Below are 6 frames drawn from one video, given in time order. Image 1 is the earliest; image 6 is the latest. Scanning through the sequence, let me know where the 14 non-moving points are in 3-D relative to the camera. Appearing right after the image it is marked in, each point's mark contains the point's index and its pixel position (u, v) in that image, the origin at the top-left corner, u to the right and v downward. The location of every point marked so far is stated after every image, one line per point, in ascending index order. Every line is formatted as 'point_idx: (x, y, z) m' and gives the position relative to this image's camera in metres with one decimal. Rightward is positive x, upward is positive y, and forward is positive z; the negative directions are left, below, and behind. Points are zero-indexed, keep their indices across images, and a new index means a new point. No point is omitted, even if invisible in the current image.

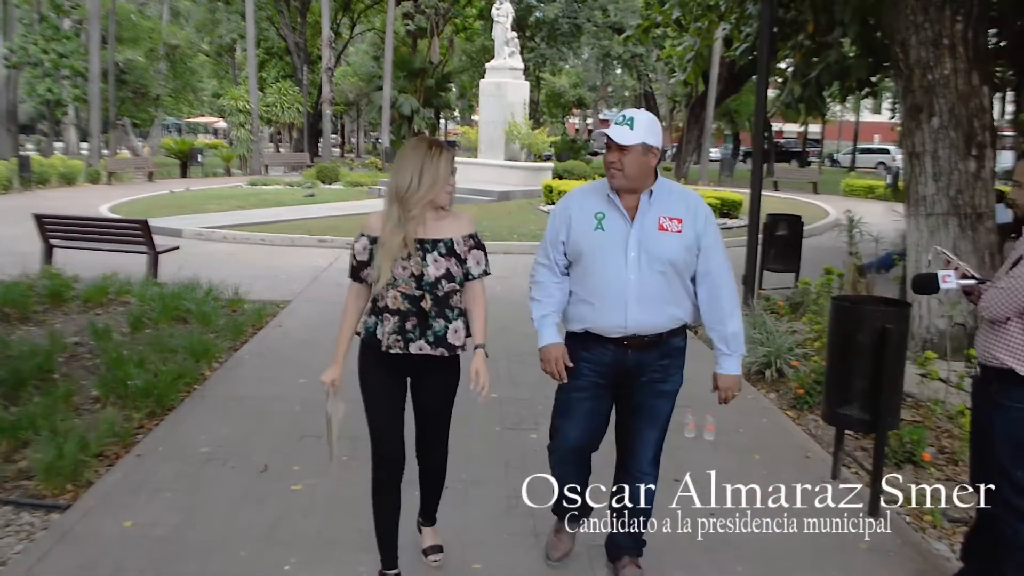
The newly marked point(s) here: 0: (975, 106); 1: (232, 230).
0: (+3.3, +1.3, +7.0) m
1: (-4.1, +0.8, +14.0) m
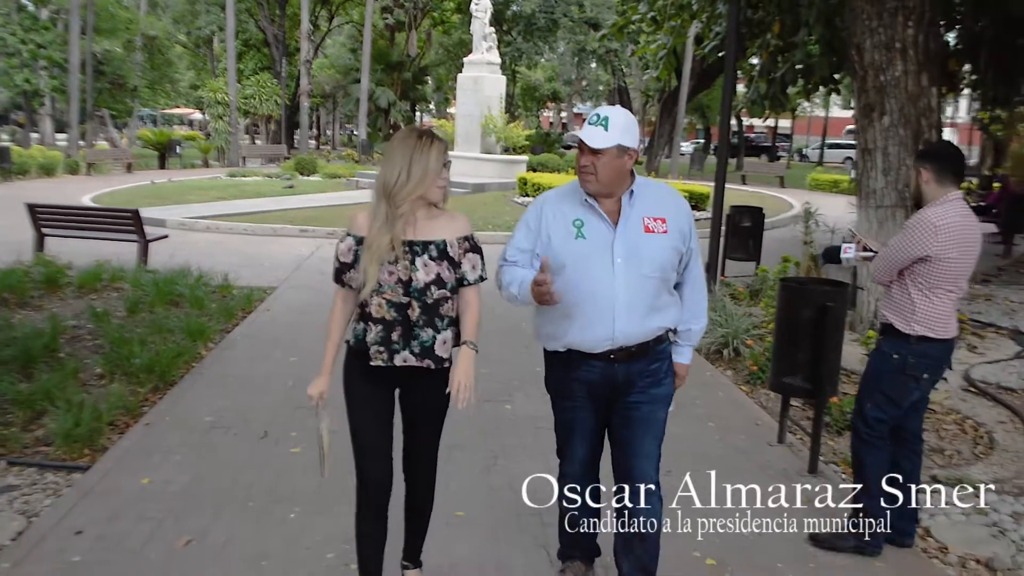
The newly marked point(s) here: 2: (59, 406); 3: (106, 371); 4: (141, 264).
0: (+3.2, +1.4, +7.6) m
1: (-4.4, +1.0, +14.4) m
2: (-2.5, -0.6, +5.4) m
3: (-2.6, -0.5, +6.3) m
4: (-3.8, +0.2, +9.9) m
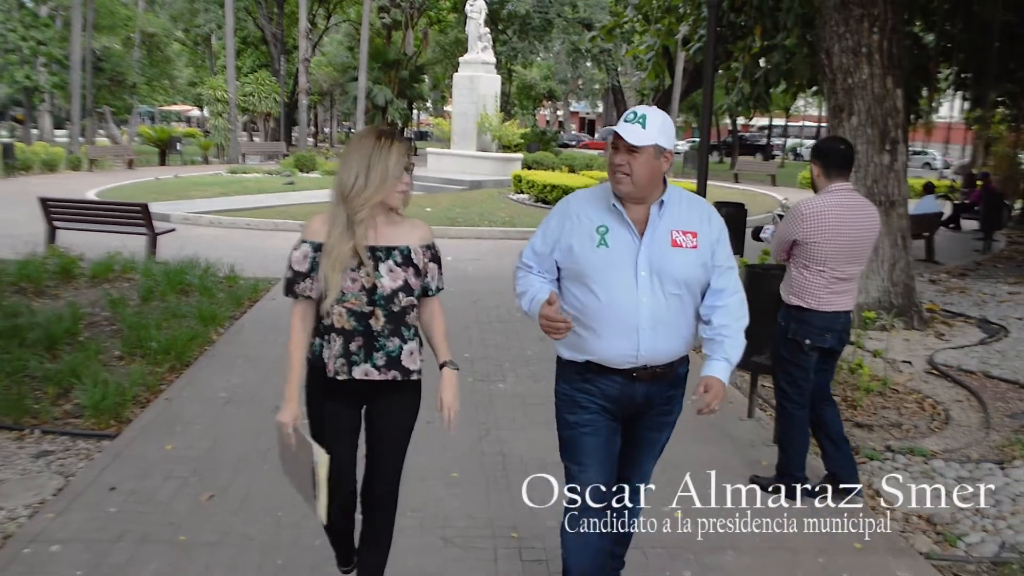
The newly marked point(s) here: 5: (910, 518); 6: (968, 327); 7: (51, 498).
0: (+3.1, +1.5, +8.0) m
1: (-4.5, +1.1, +14.9) m
2: (-2.6, -0.6, +5.9) m
3: (-2.6, -0.4, +6.7) m
4: (-3.8, +0.3, +10.4) m
5: (+1.8, -1.1, +4.5) m
6: (+4.1, -0.3, +8.8) m
7: (-2.1, -0.9, +4.4) m
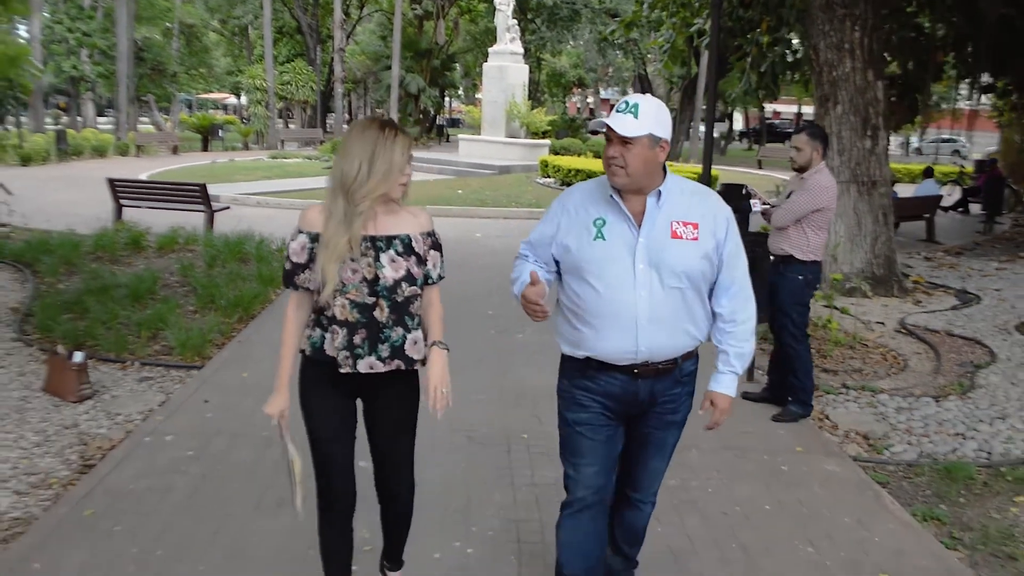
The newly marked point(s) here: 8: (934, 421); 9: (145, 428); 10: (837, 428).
0: (+3.3, +1.8, +9.0) m
1: (-4.1, +1.5, +16.0) m
2: (-2.5, -0.3, +7.0) m
3: (-2.5, -0.1, +7.8) m
4: (-3.6, +0.7, +11.5) m
5: (+1.9, -0.8, +5.5) m
6: (+4.3, -0.1, +9.7) m
7: (-2.0, -0.7, +5.5) m
8: (+2.5, -0.8, +5.8) m
9: (-1.9, -0.7, +5.1) m
10: (+1.9, -0.8, +5.6) m
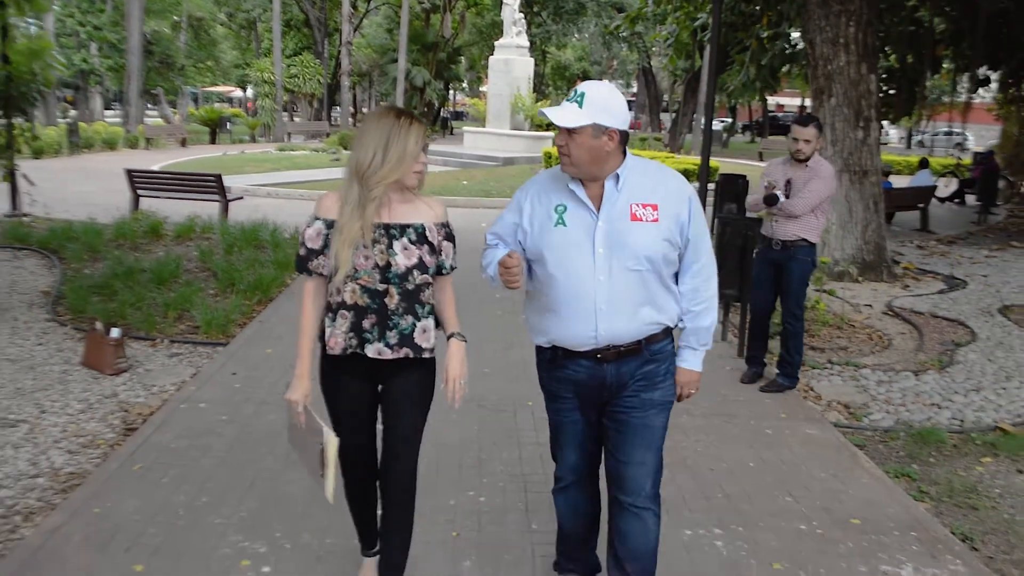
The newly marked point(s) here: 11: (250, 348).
0: (+3.4, +1.9, +9.4) m
1: (-4.0, +1.7, +16.4) m
2: (-2.4, -0.1, +7.4) m
3: (-2.5, 0.0, +8.3) m
4: (-3.5, +0.8, +11.9) m
5: (+1.9, -0.7, +5.9) m
6: (+4.4, +0.1, +10.1) m
7: (-1.9, -0.5, +5.9) m
8: (+2.5, -0.7, +6.2) m
9: (-1.9, -0.6, +5.5) m
10: (+1.9, -0.7, +6.0) m
11: (-1.8, -0.4, +6.6) m
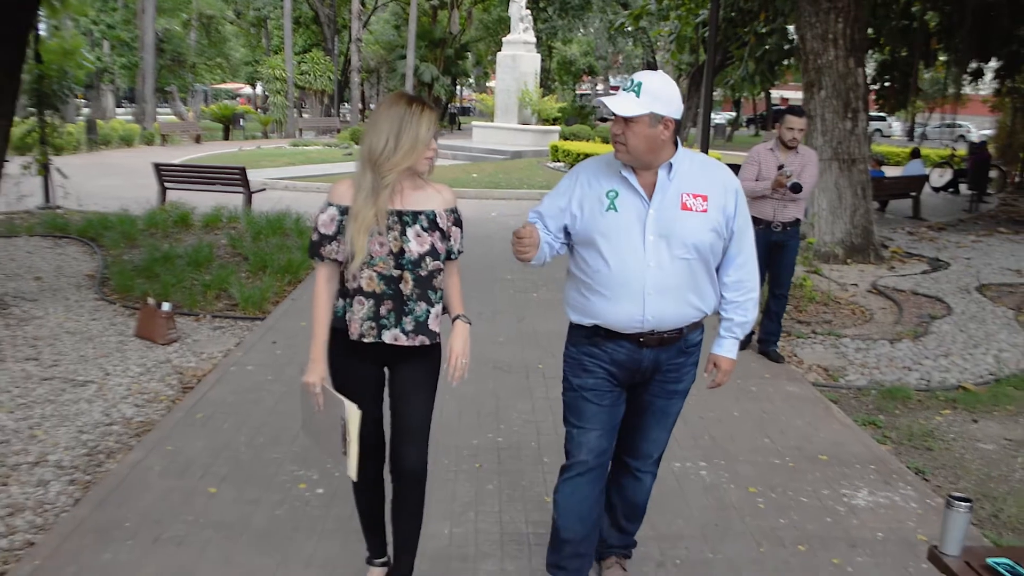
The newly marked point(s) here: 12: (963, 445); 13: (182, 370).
0: (+3.4, +2.1, +10.0) m
1: (-3.9, +1.9, +17.1) m
2: (-2.3, 0.0, +8.1) m
3: (-2.4, +0.1, +8.9) m
4: (-3.4, +1.0, +12.6) m
5: (+2.0, -0.5, +6.6) m
6: (+4.5, +0.3, +10.7) m
7: (-1.9, -0.4, +6.6) m
8: (+2.6, -0.5, +6.8) m
9: (-1.8, -0.5, +6.2) m
10: (+2.0, -0.5, +6.7) m
11: (-1.7, -0.2, +7.2) m
12: (+2.4, -0.8, +5.2) m
13: (-2.1, -0.5, +6.2) m
